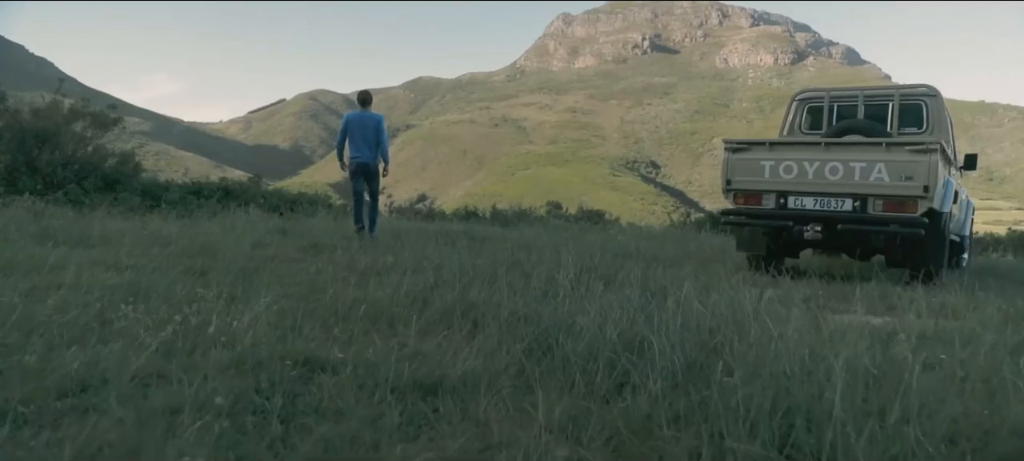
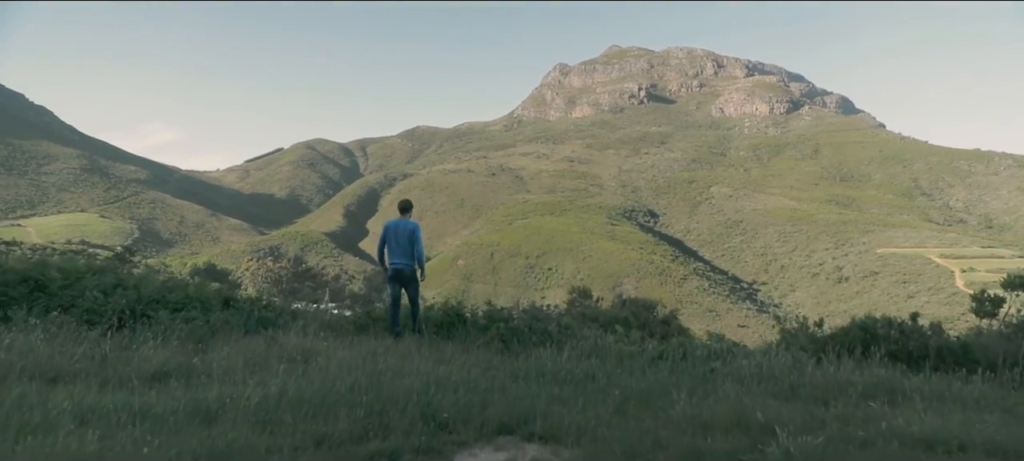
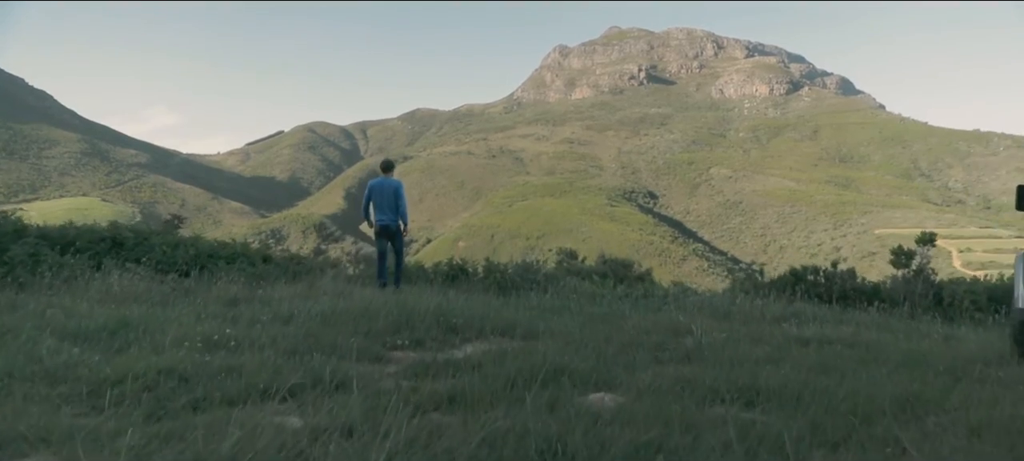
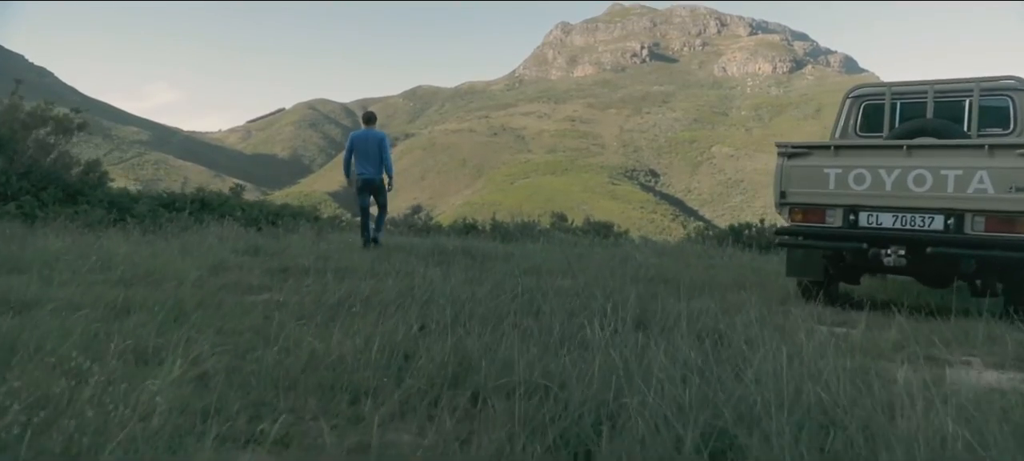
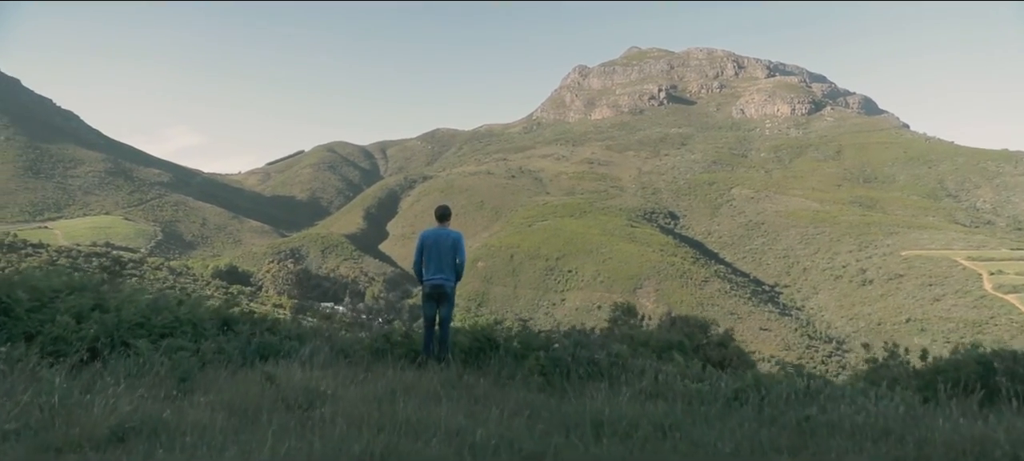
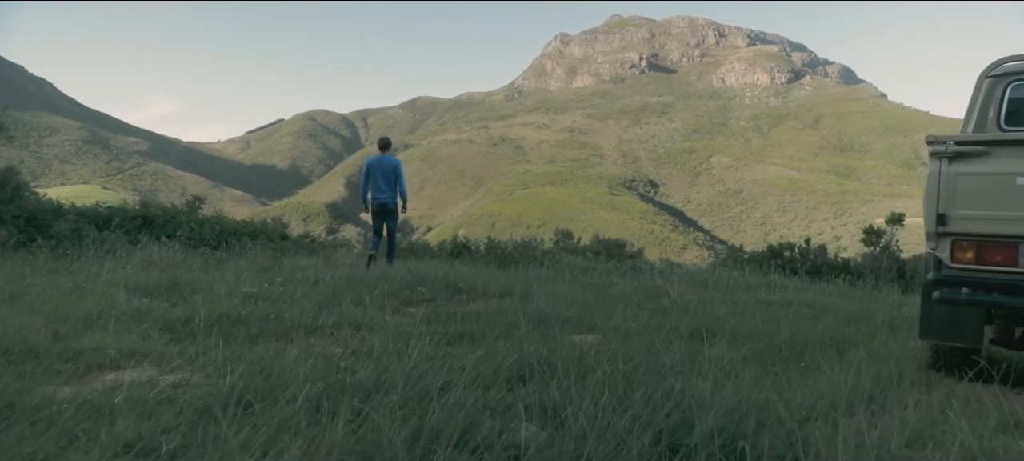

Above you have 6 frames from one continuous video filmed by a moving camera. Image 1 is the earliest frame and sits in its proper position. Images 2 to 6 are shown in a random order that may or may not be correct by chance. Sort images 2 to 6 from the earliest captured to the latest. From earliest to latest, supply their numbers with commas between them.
4, 6, 3, 2, 5
